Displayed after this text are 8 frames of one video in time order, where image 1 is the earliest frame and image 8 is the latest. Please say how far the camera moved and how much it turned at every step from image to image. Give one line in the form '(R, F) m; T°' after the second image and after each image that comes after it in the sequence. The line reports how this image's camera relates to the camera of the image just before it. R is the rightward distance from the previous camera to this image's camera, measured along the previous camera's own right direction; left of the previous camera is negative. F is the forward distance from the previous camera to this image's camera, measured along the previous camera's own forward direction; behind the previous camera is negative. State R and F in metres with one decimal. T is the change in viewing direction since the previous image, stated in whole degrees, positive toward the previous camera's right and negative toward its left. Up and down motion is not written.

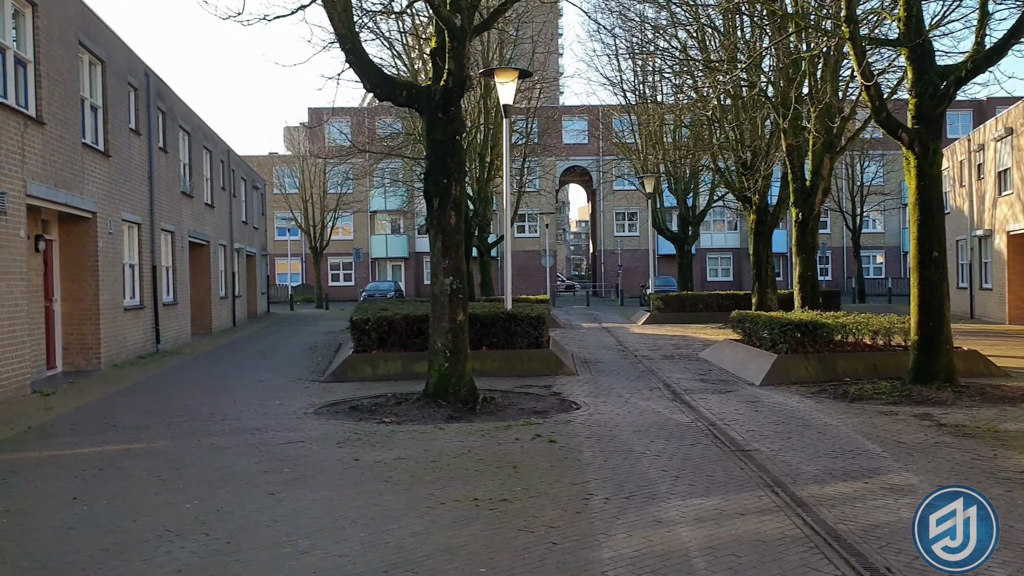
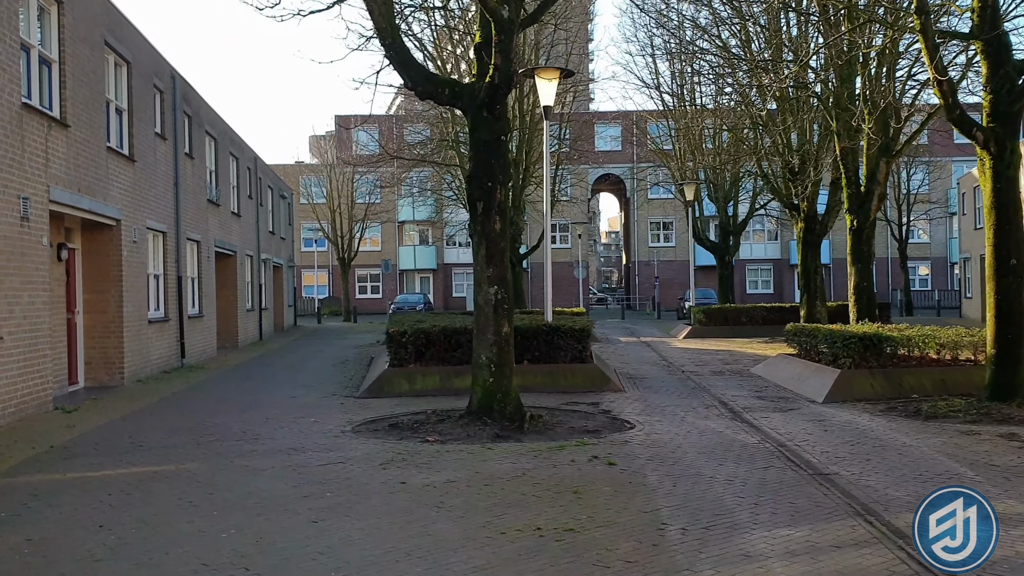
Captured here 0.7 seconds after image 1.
(-0.3, +0.5) m; -2°
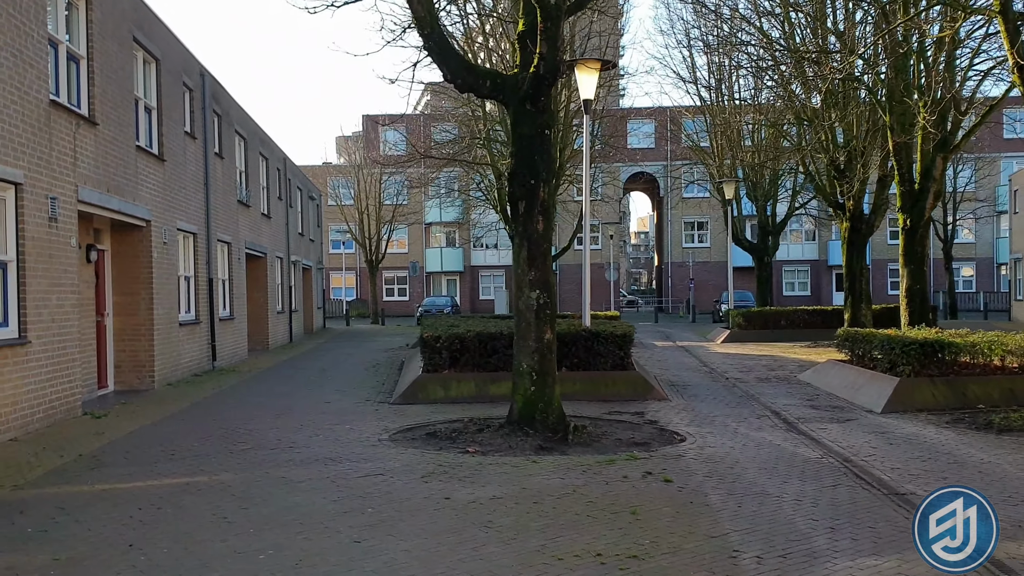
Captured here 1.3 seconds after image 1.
(-0.2, +0.3) m; -2°
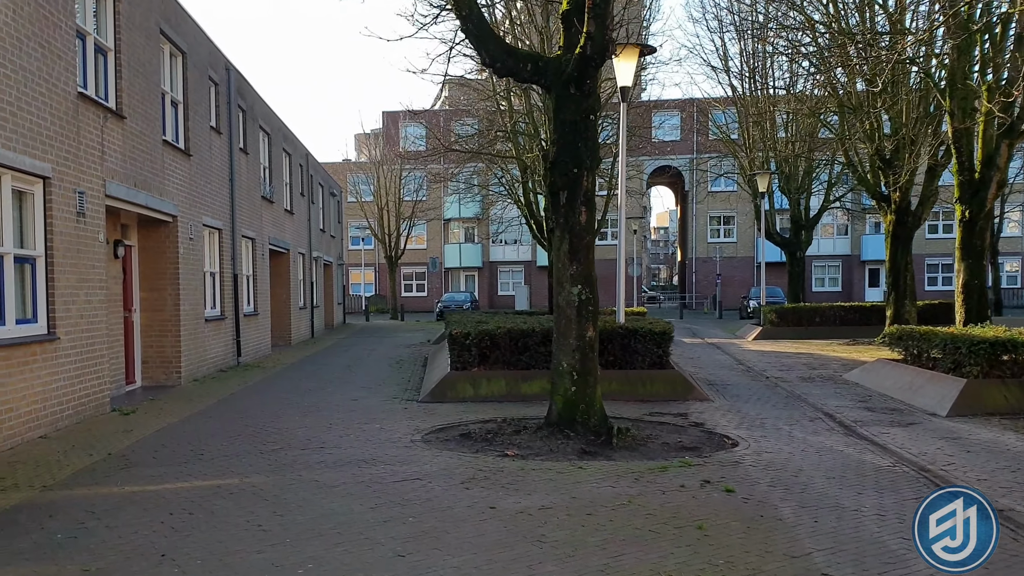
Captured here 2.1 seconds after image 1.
(-0.2, +0.4) m; -1°
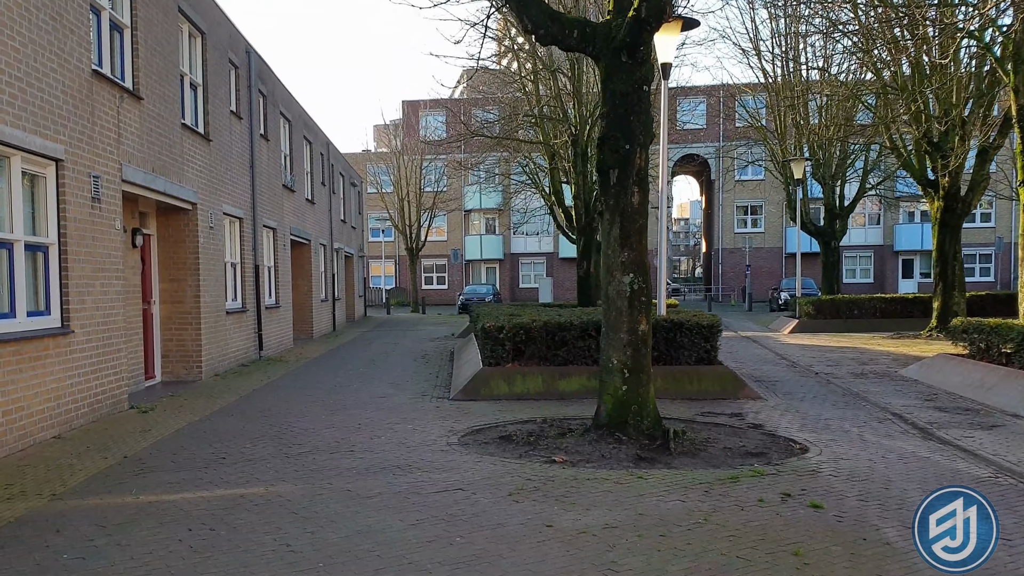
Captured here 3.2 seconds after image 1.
(-0.2, +0.6) m; -1°
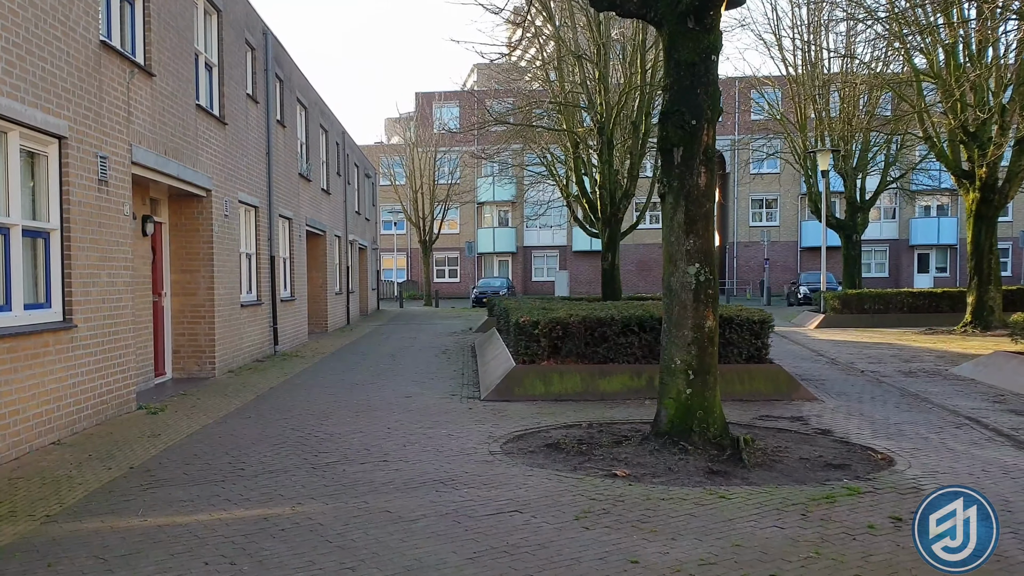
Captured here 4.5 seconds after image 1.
(-0.3, +0.7) m; -1°
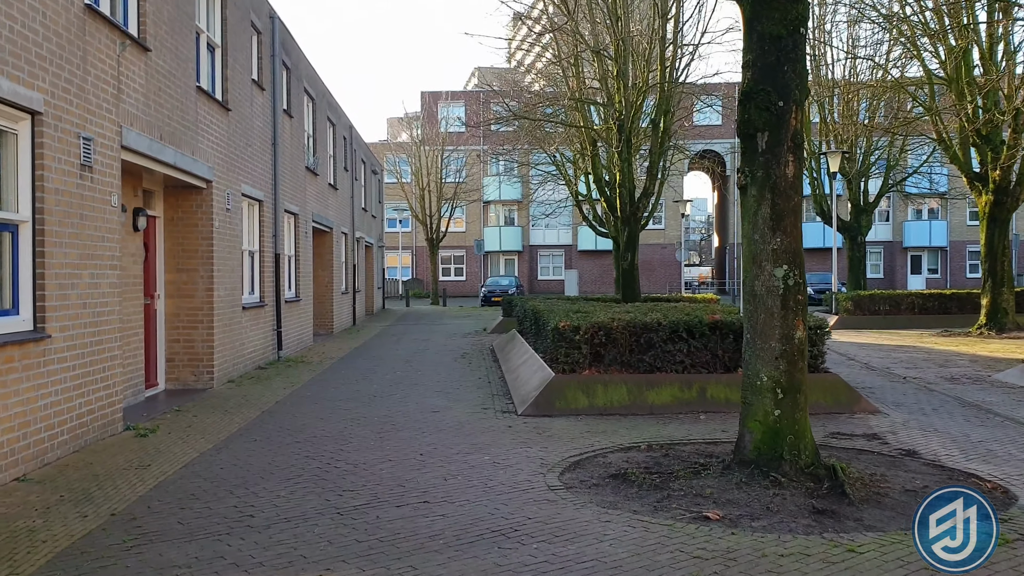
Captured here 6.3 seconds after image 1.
(-0.4, +1.0) m; 0°
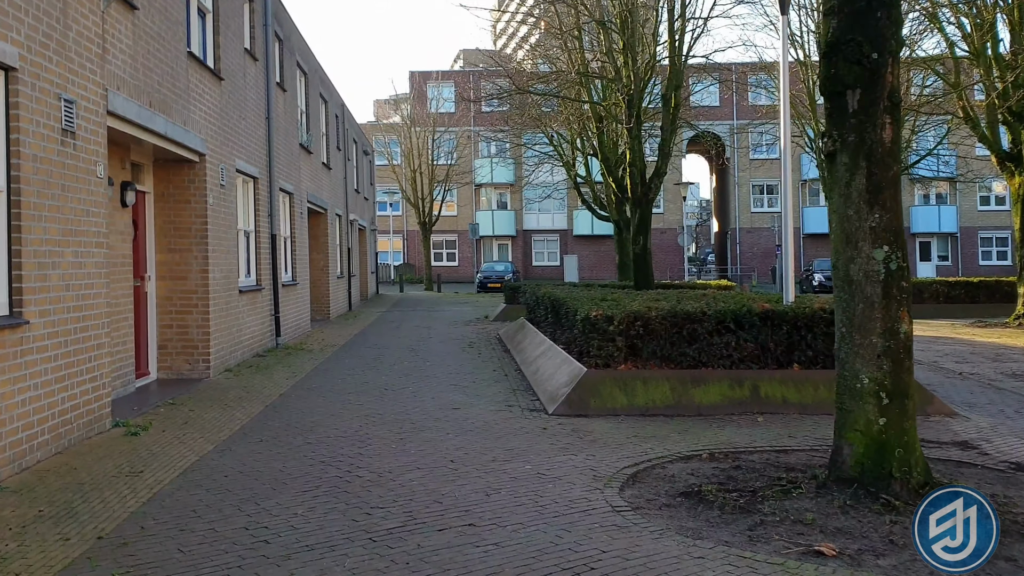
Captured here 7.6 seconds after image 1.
(-0.4, +0.8) m; +1°
